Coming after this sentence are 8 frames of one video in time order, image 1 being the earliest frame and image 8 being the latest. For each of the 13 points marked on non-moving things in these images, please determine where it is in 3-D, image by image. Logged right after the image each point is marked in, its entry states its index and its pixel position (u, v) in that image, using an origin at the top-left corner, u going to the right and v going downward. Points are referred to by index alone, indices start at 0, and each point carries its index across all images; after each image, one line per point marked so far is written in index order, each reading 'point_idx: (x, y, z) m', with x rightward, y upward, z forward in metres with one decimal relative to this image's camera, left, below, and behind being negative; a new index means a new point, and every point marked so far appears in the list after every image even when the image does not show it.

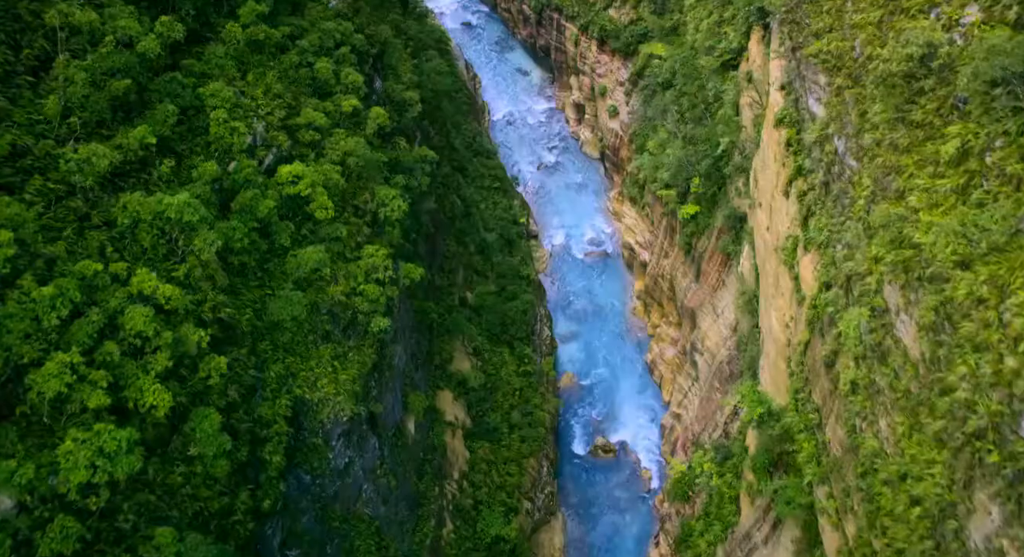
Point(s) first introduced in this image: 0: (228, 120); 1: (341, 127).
0: (-4.1, +2.1, +11.9) m
1: (-2.9, +2.6, +14.1) m
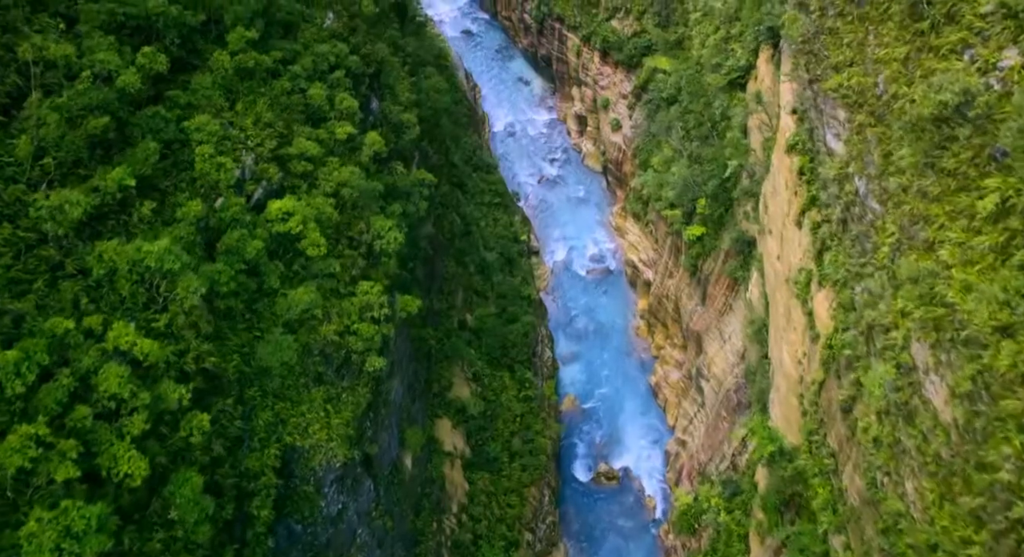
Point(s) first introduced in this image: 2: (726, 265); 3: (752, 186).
0: (-4.1, +1.6, +11.3) m
1: (-2.9, +2.0, +13.5) m
2: (+5.1, +0.4, +19.7) m
3: (+5.1, +2.0, +17.7) m
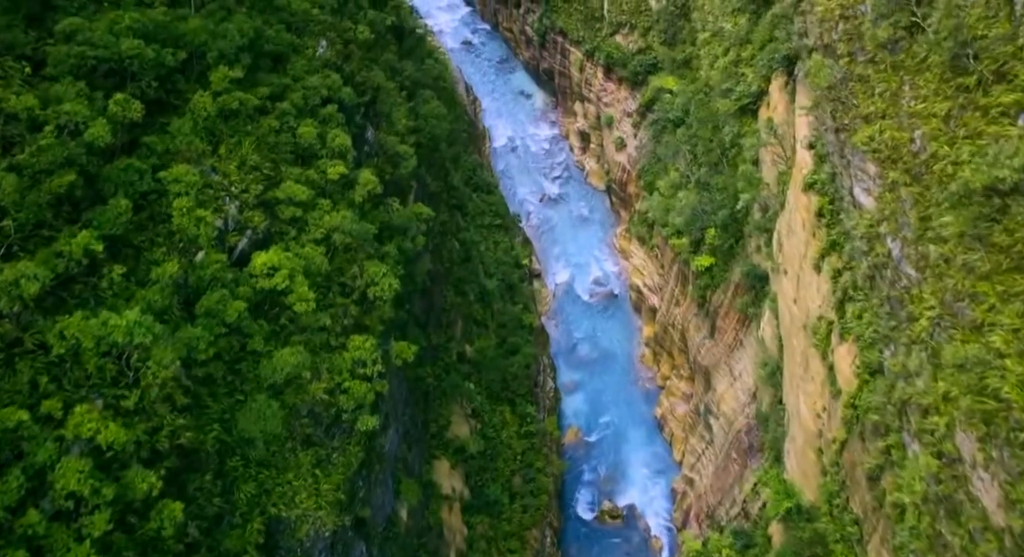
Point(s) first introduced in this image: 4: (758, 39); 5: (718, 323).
0: (-4.0, +0.8, +10.5) m
1: (-2.9, +1.2, +12.8) m
2: (+5.1, -0.4, +18.9) m
3: (+5.1, +1.2, +16.9) m
4: (+5.7, +5.5, +19.2) m
5: (+4.9, -1.0, +19.7) m
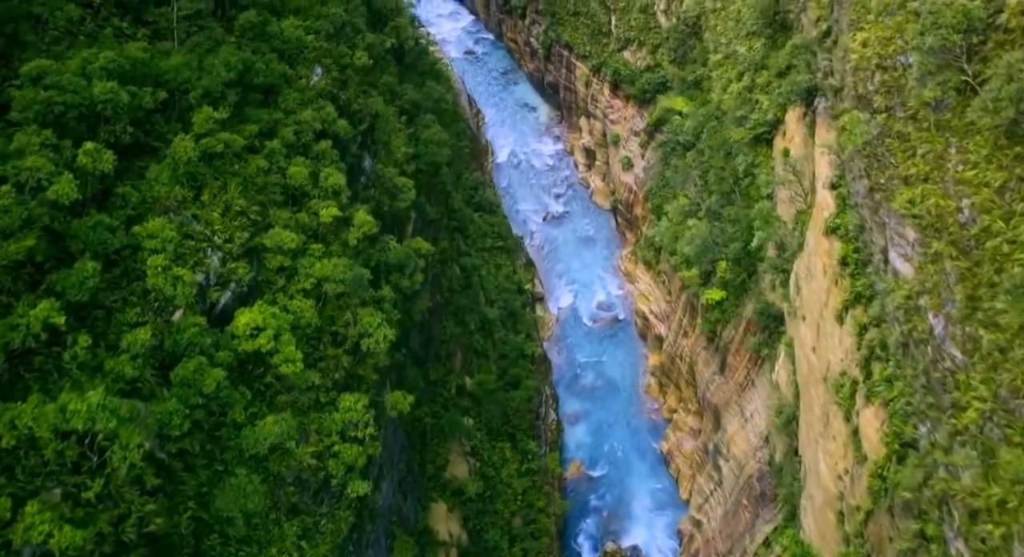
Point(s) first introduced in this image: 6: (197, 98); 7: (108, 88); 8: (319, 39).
0: (-4.0, +0.1, +9.7) m
1: (-2.8, +0.5, +11.9) m
2: (+5.1, -1.2, +18.1) m
3: (+5.2, +0.4, +16.1) m
4: (+5.8, +4.7, +18.3) m
5: (+4.9, -1.8, +18.9) m
6: (-4.1, +2.3, +10.9) m
7: (-4.7, +2.2, +9.8) m
8: (-3.4, +4.2, +14.5) m
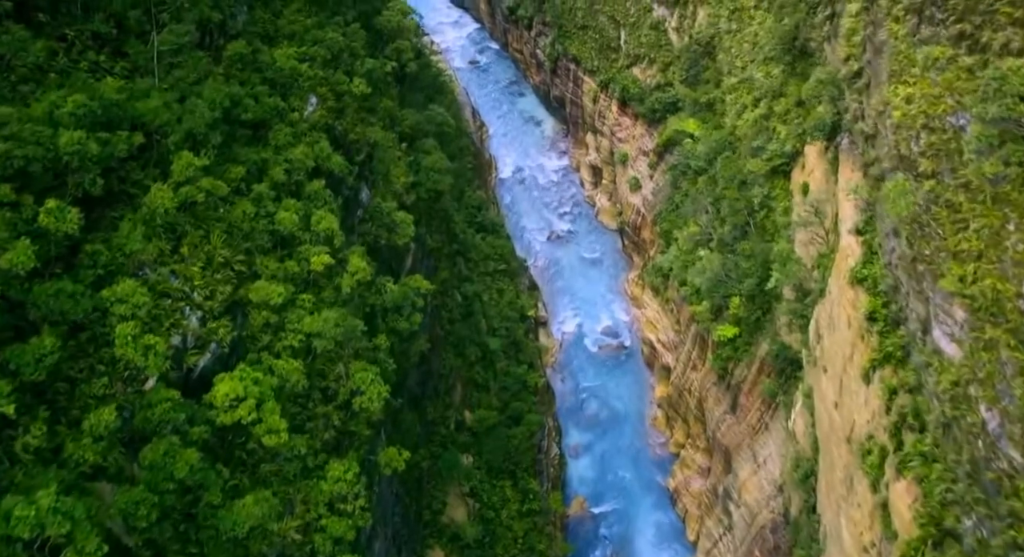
0: (-3.9, -0.5, +8.9) m
1: (-2.8, -0.2, +11.1) m
2: (+5.2, -2.0, +17.3) m
3: (+5.2, -0.4, +15.2) m
4: (+5.9, +3.9, +17.5) m
5: (+4.9, -2.6, +18.0) m
6: (-4.1, +1.6, +10.1) m
7: (-4.7, +1.6, +9.0) m
8: (-3.3, +3.5, +13.7) m
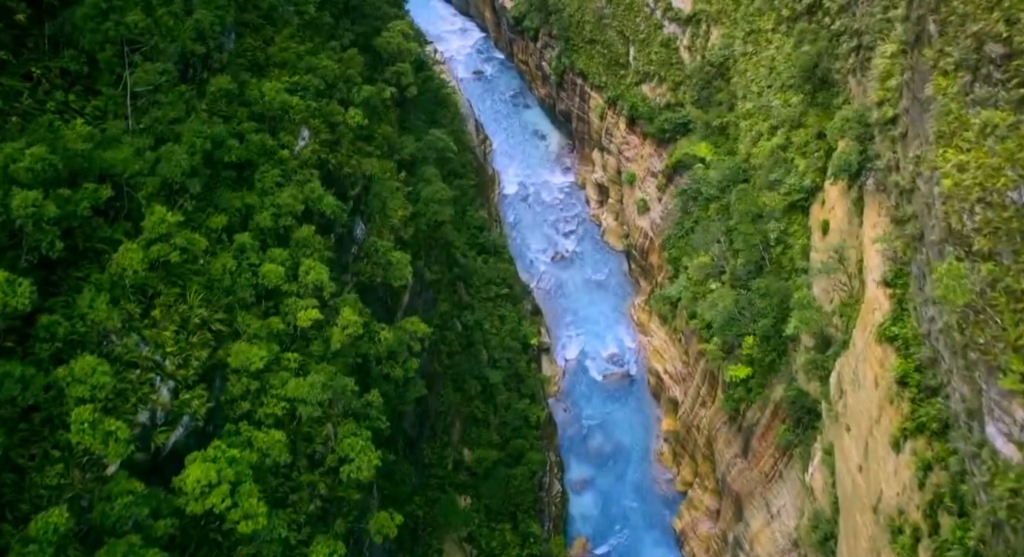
0: (-3.9, -1.2, +8.0) m
1: (-2.7, -0.9, +10.3) m
2: (+5.2, -2.8, +16.4) m
3: (+5.3, -1.2, +14.4) m
4: (+6.0, +3.1, +16.6) m
5: (+5.0, -3.4, +17.2) m
6: (-4.0, +1.0, +9.3) m
7: (-4.6, +0.9, +8.1) m
8: (-3.2, +2.8, +12.8) m
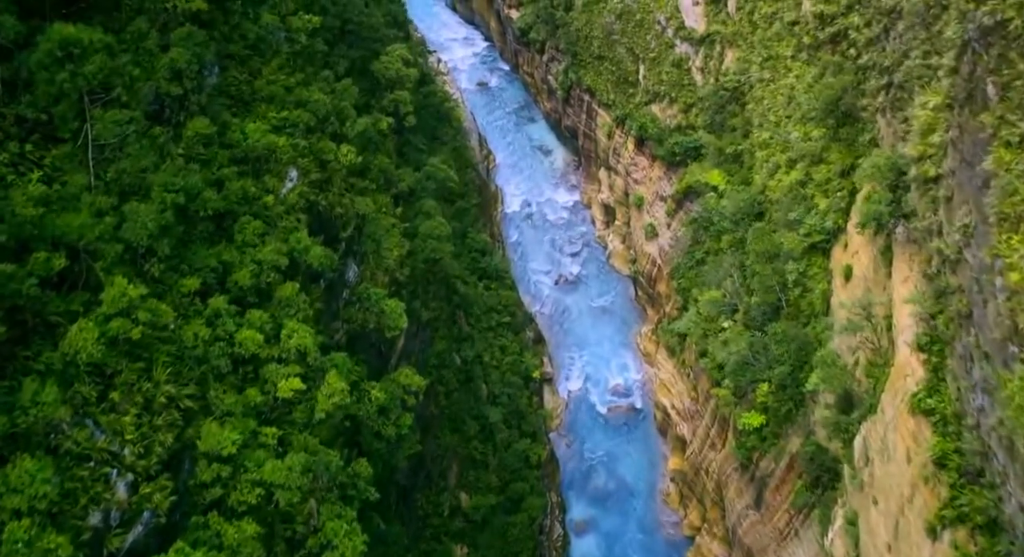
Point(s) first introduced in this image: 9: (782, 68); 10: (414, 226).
0: (-3.9, -2.0, +7.1) m
1: (-2.7, -1.6, +9.3) m
2: (+5.2, -3.7, +15.5) m
3: (+5.3, -2.1, +13.4) m
4: (+6.1, +2.2, +15.7) m
5: (+5.0, -4.3, +16.2) m
6: (-4.0, +0.2, +8.3) m
7: (-4.6, +0.2, +7.2) m
8: (-3.1, +2.0, +11.9) m
9: (+6.0, +4.7, +18.6) m
10: (-1.8, +1.0, +15.8) m
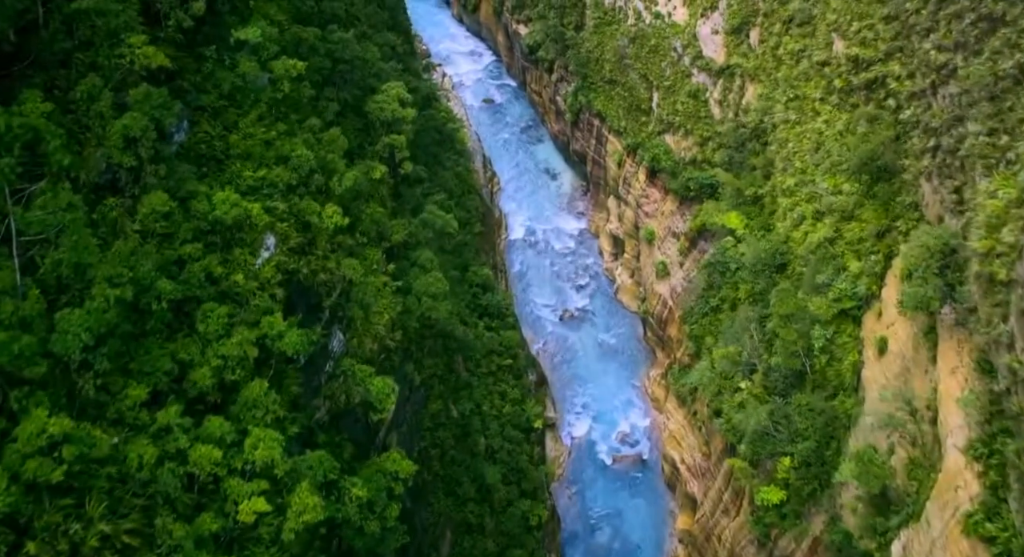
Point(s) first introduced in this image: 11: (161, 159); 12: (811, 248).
0: (-3.9, -2.9, +5.8) m
1: (-2.8, -2.6, +8.0) m
2: (+5.2, -4.9, +14.1) m
3: (+5.3, -3.3, +12.1) m
4: (+6.2, +1.0, +14.3) m
5: (+4.9, -5.5, +14.9) m
6: (-4.0, -0.8, +7.0) m
7: (-4.6, -0.8, +5.9) m
8: (-3.1, +1.0, +10.6) m
9: (+6.2, +3.5, +17.3) m
10: (-1.8, -0.1, +14.5) m
11: (-3.9, +1.4, +9.5) m
12: (+5.6, +0.6, +15.7) m
